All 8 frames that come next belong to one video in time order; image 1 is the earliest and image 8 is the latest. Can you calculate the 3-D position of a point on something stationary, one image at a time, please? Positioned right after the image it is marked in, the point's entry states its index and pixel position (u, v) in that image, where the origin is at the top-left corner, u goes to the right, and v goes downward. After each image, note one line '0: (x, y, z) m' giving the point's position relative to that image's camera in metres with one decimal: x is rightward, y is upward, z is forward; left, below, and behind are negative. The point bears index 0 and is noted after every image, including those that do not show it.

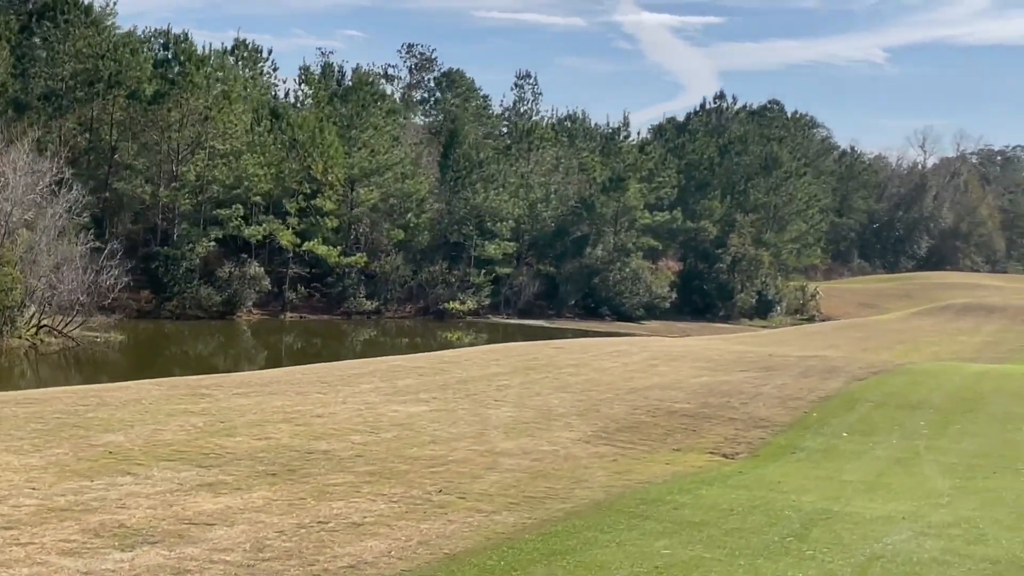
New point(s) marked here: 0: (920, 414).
0: (+4.9, -1.5, +16.8) m
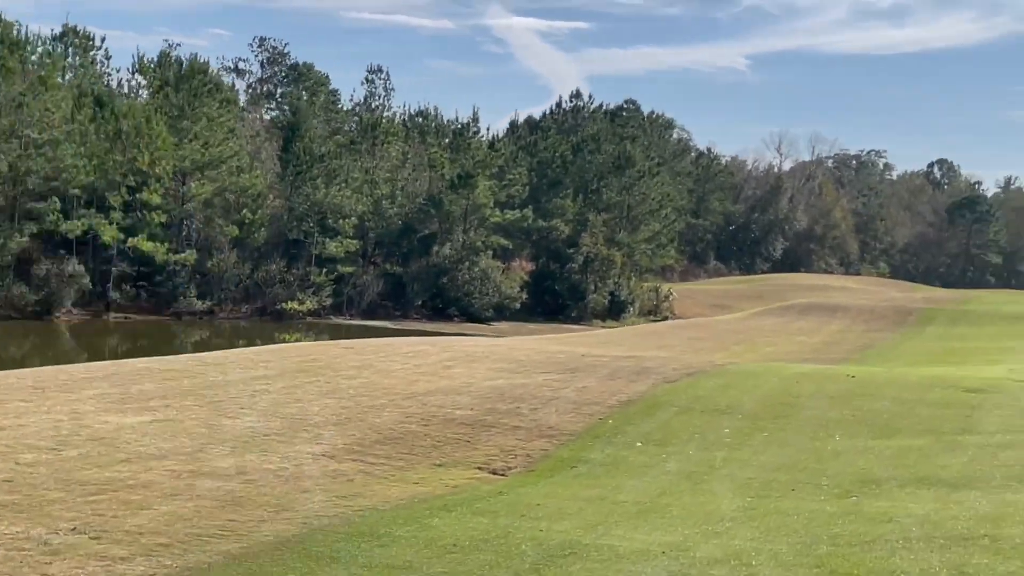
0: (+2.3, -1.5, +15.0) m
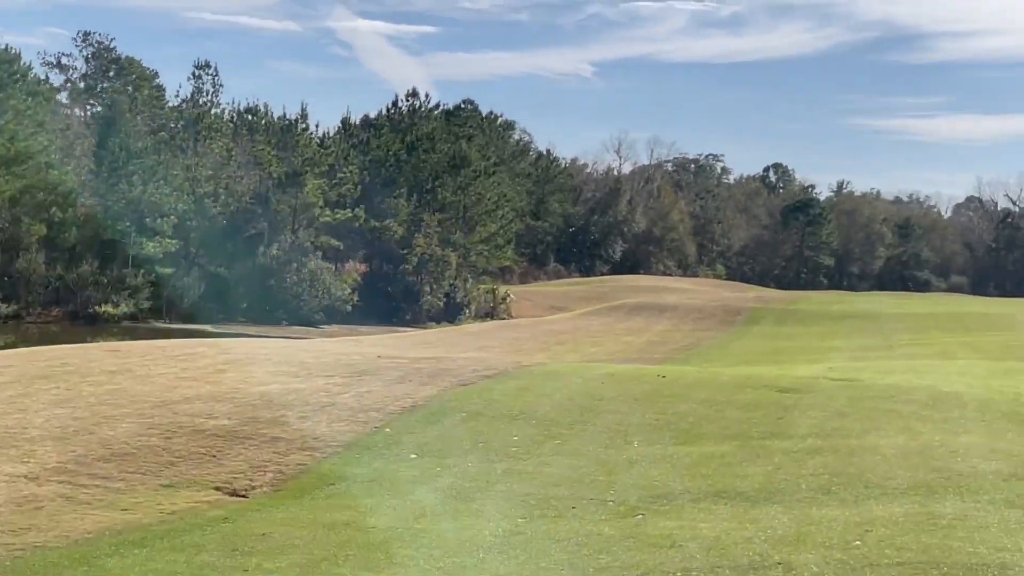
0: (0.0, -1.4, +13.4) m
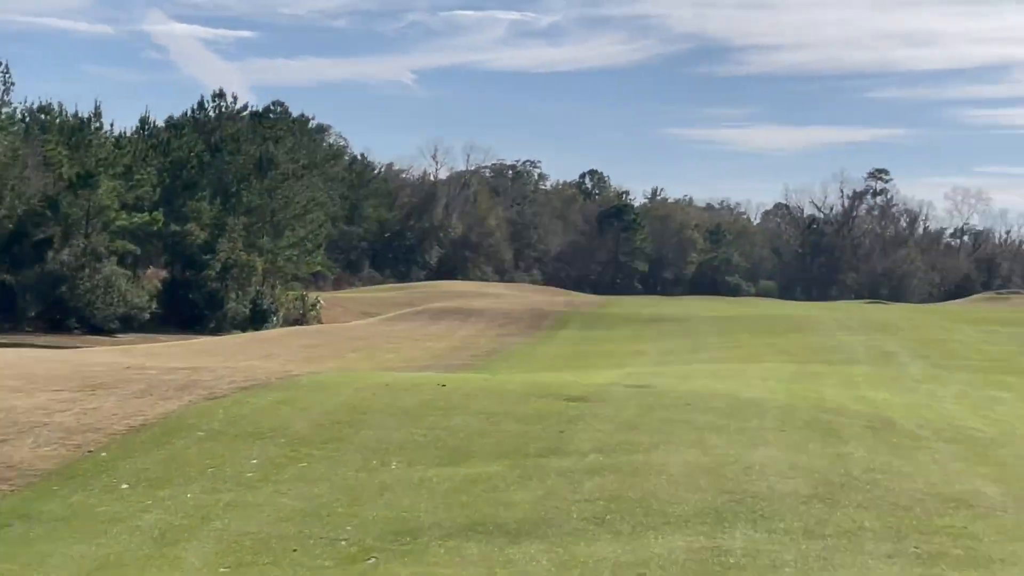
0: (-2.1, -1.4, +11.5) m
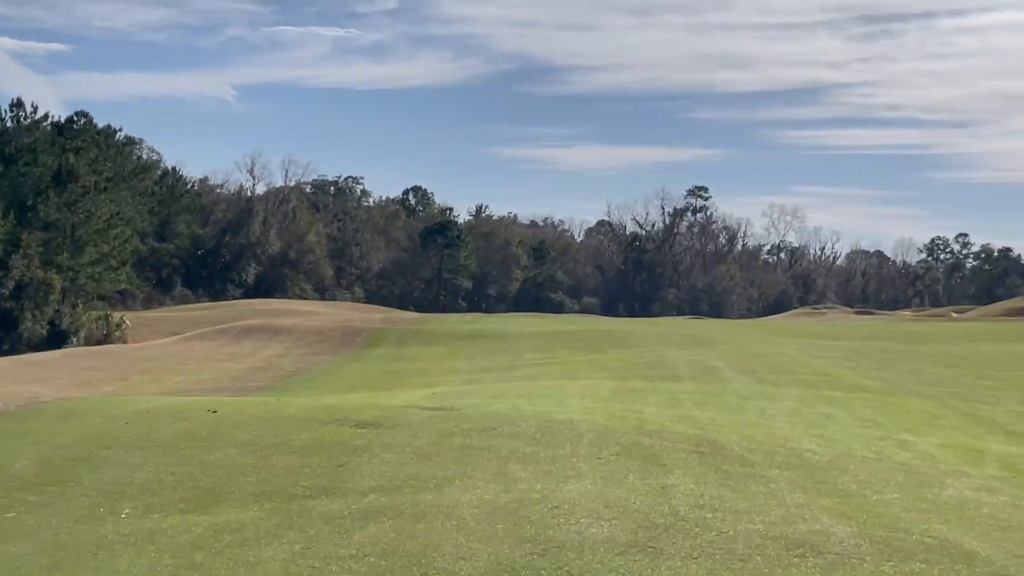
0: (-3.7, -1.4, +9.3) m
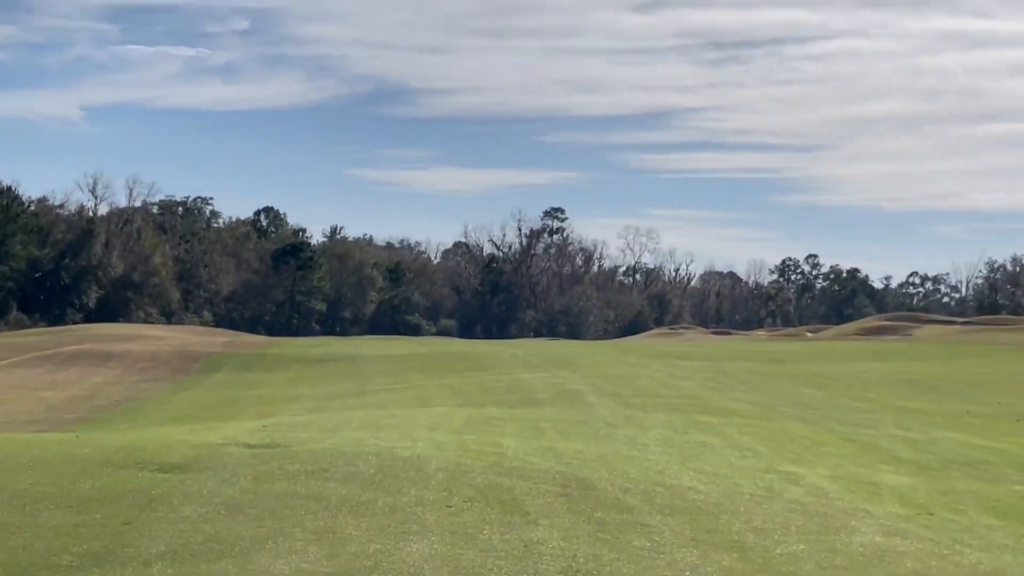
0: (-4.7, -1.5, +7.0) m
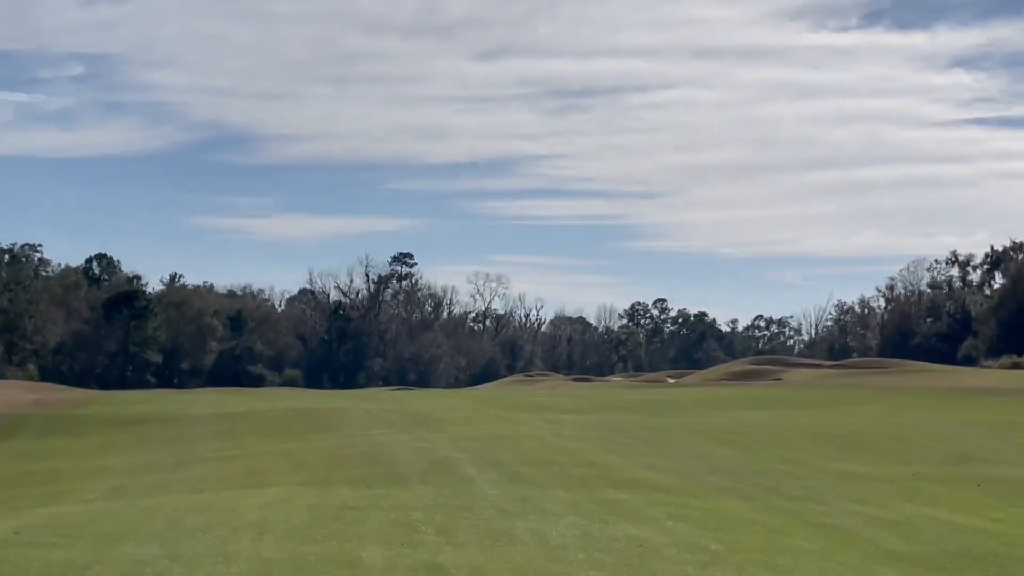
0: (-4.8, -1.6, +2.3) m
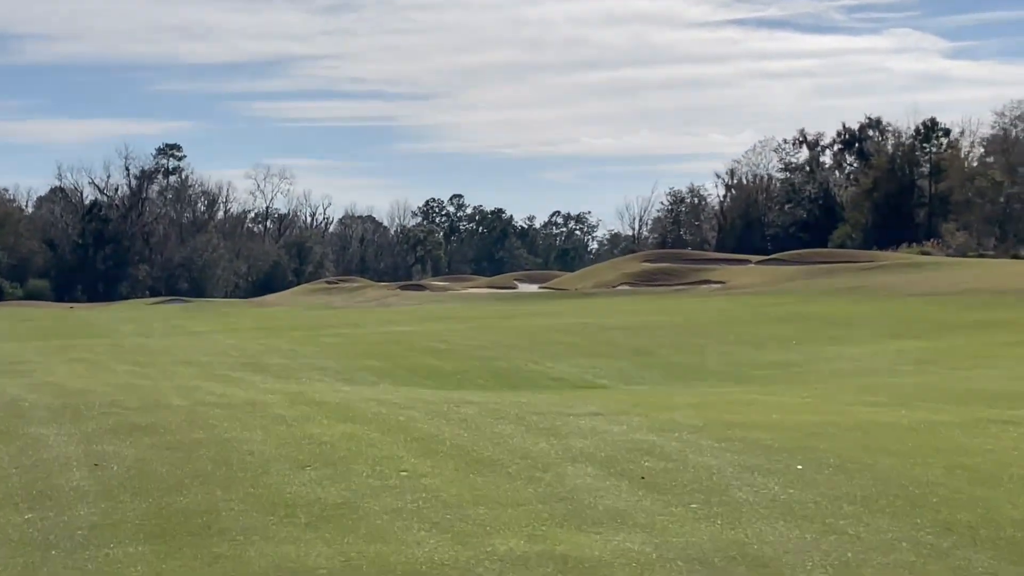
0: (-0.9, -1.8, -17.8) m
